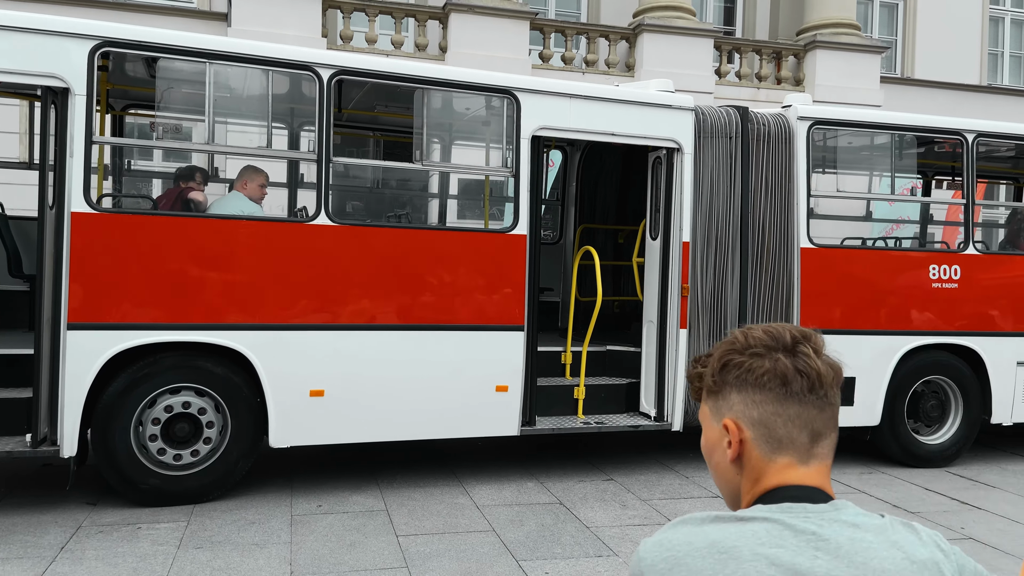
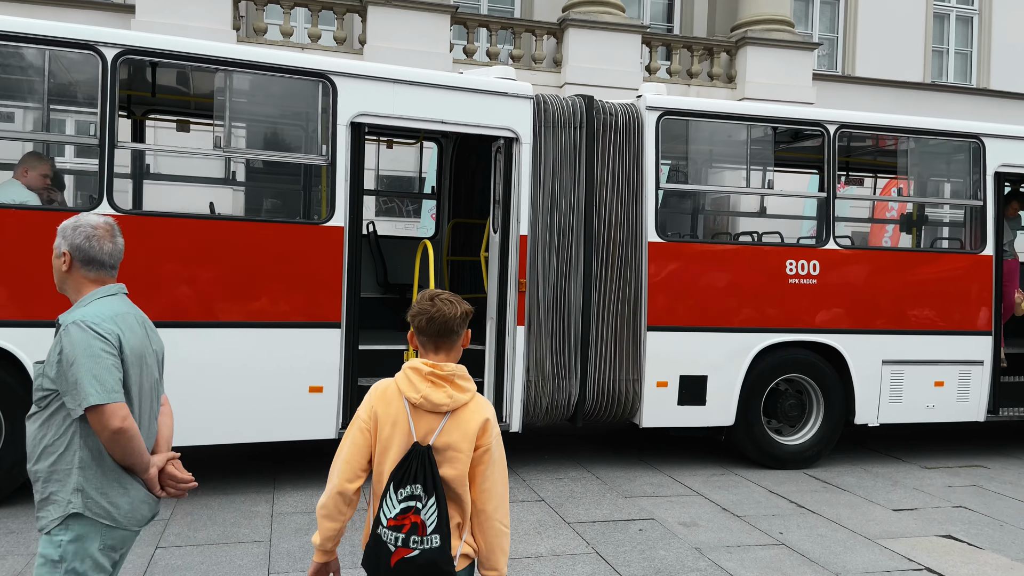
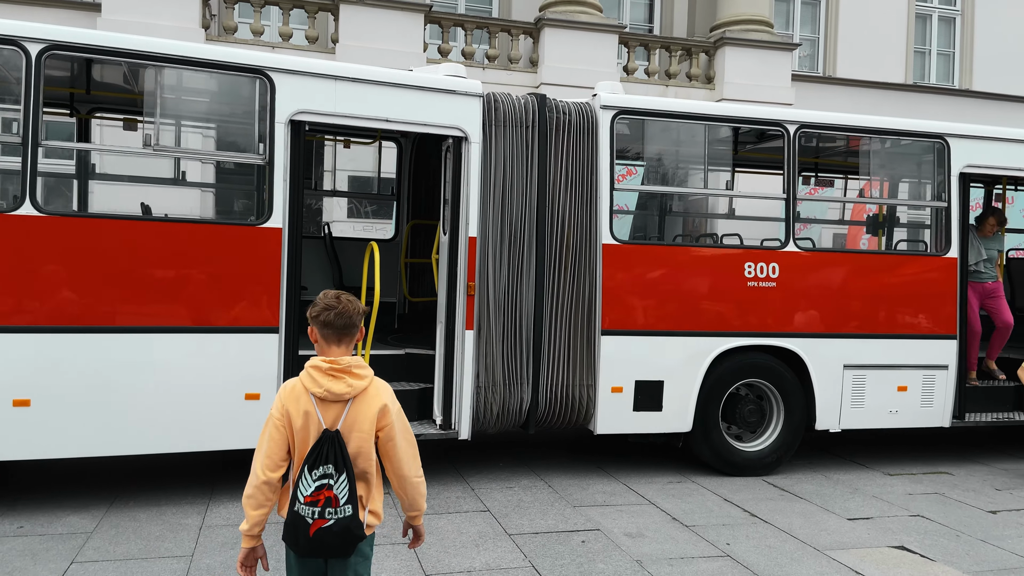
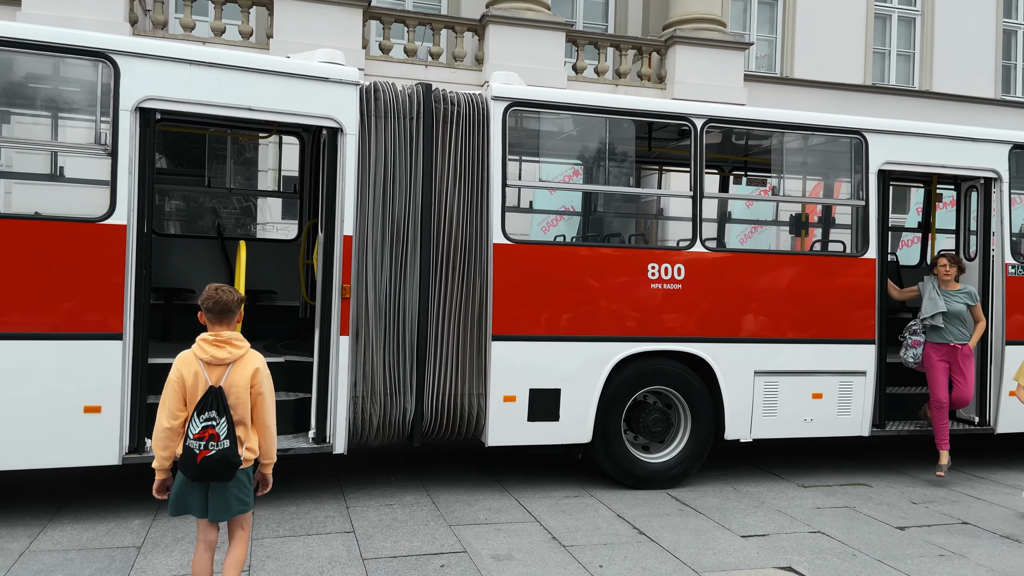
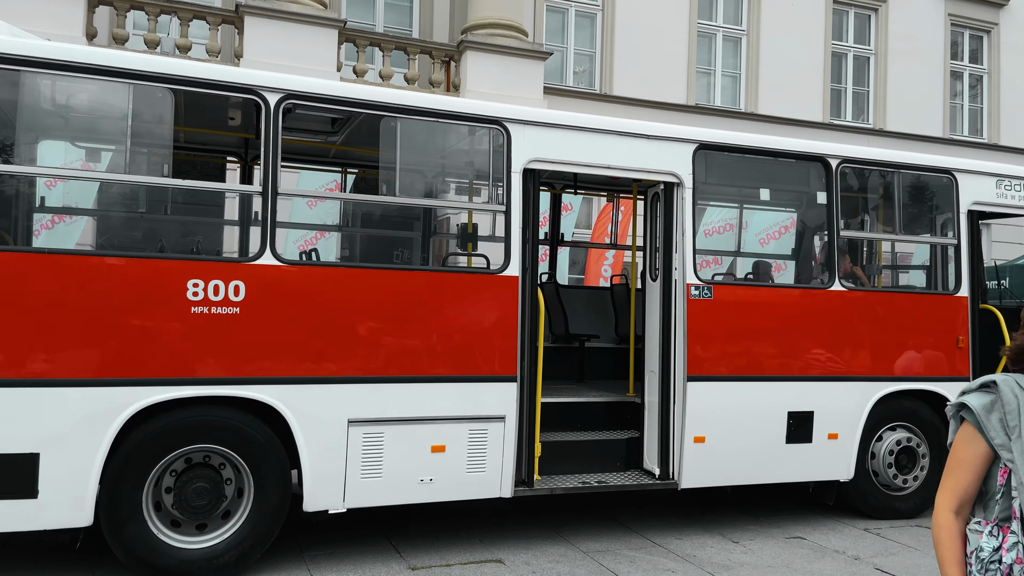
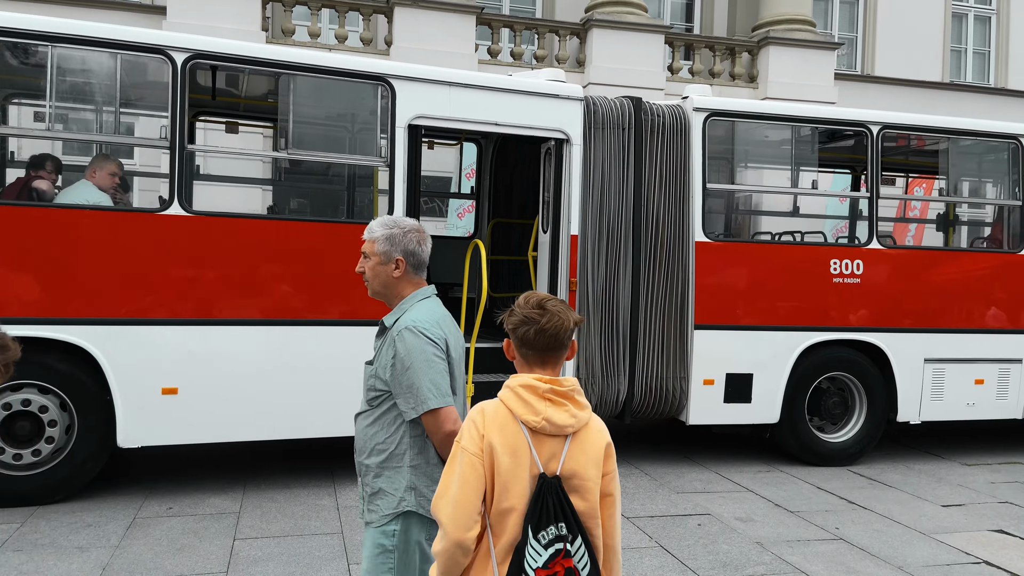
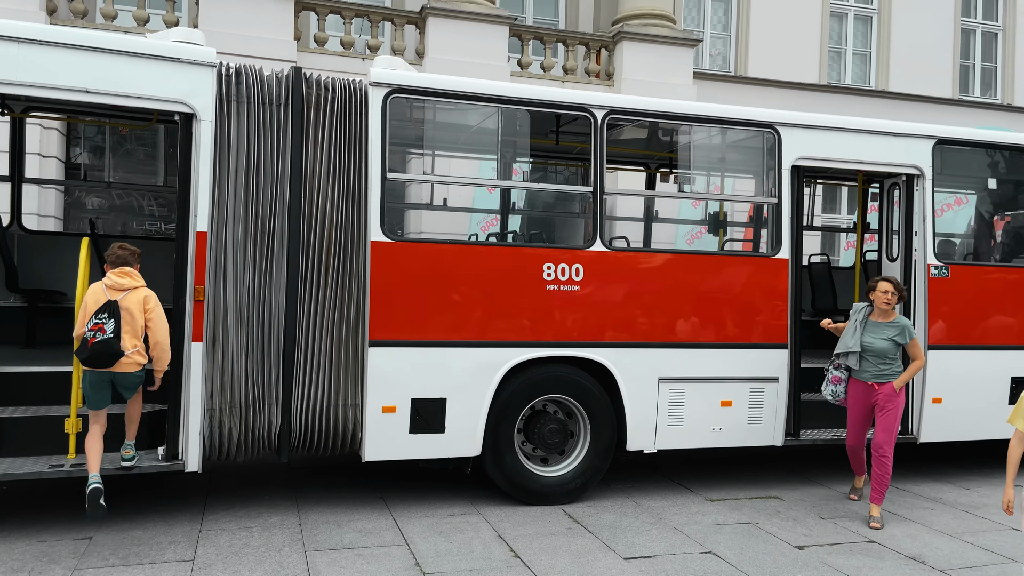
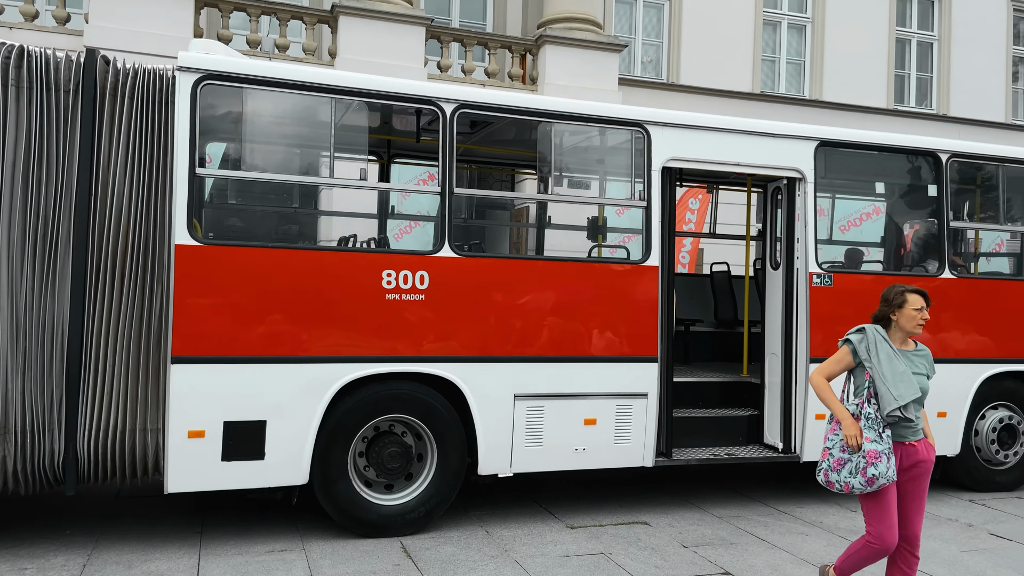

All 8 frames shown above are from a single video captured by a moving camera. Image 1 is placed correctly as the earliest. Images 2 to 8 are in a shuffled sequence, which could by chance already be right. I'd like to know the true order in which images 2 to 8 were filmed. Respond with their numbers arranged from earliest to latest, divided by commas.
6, 2, 3, 4, 7, 8, 5
